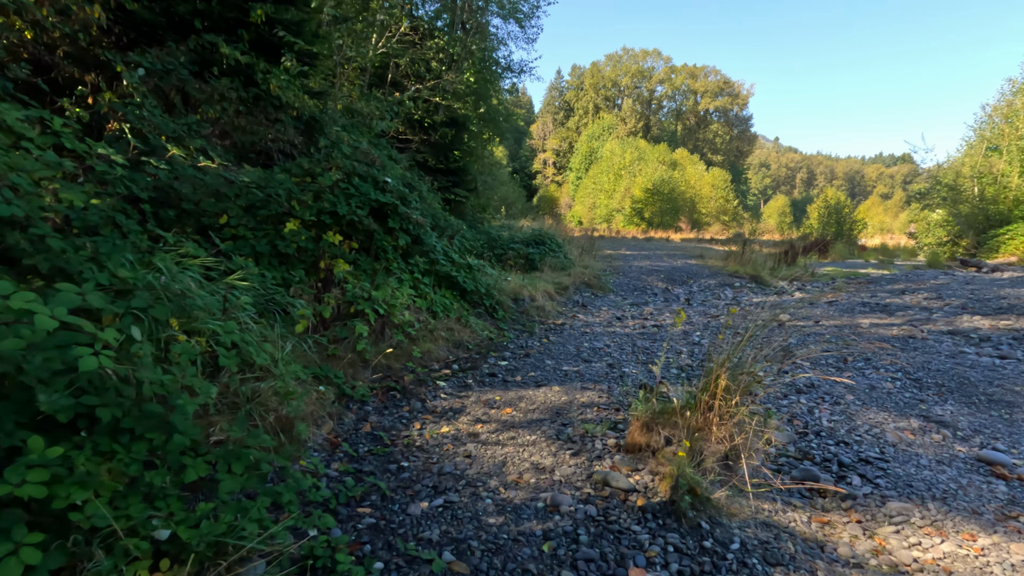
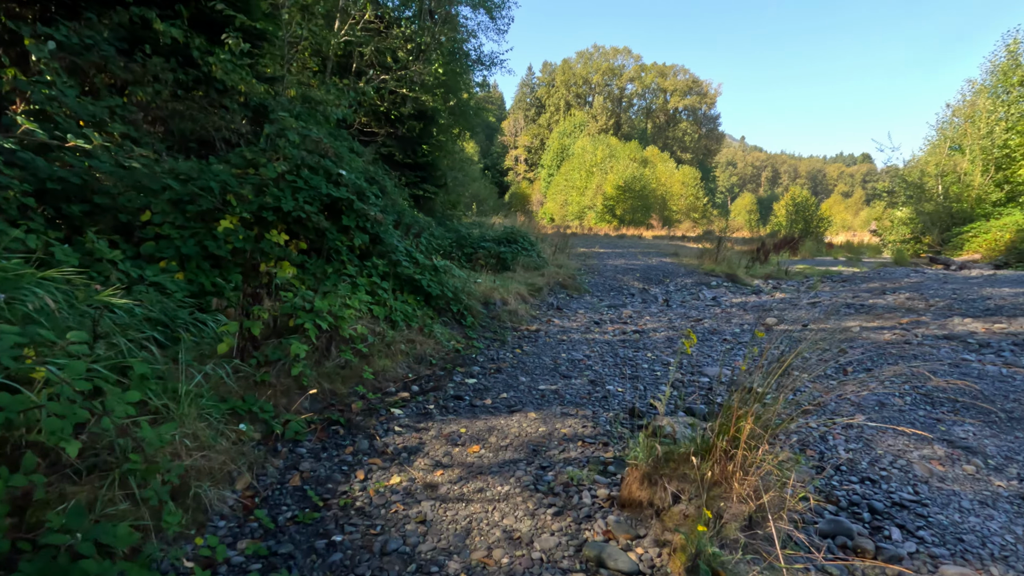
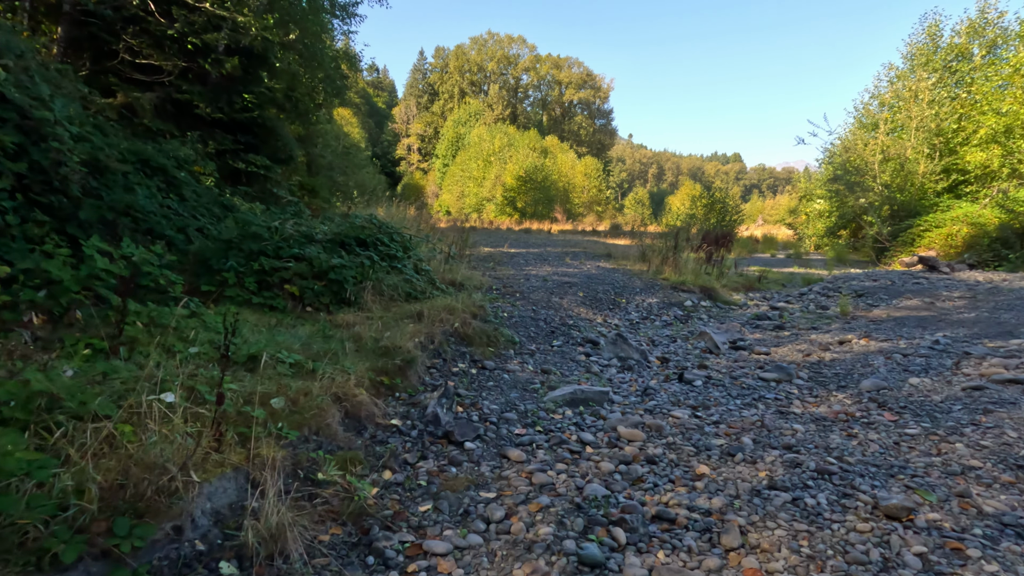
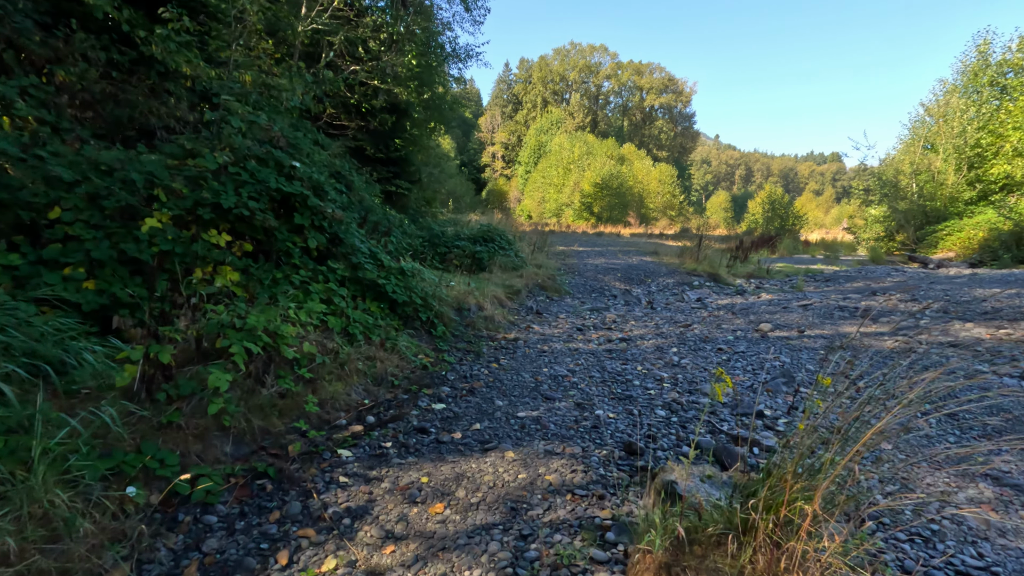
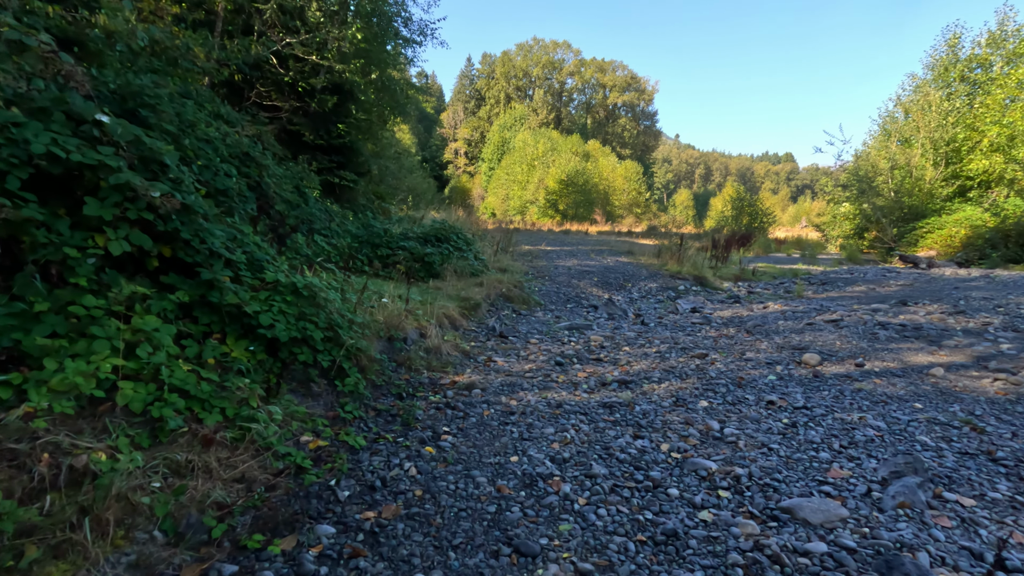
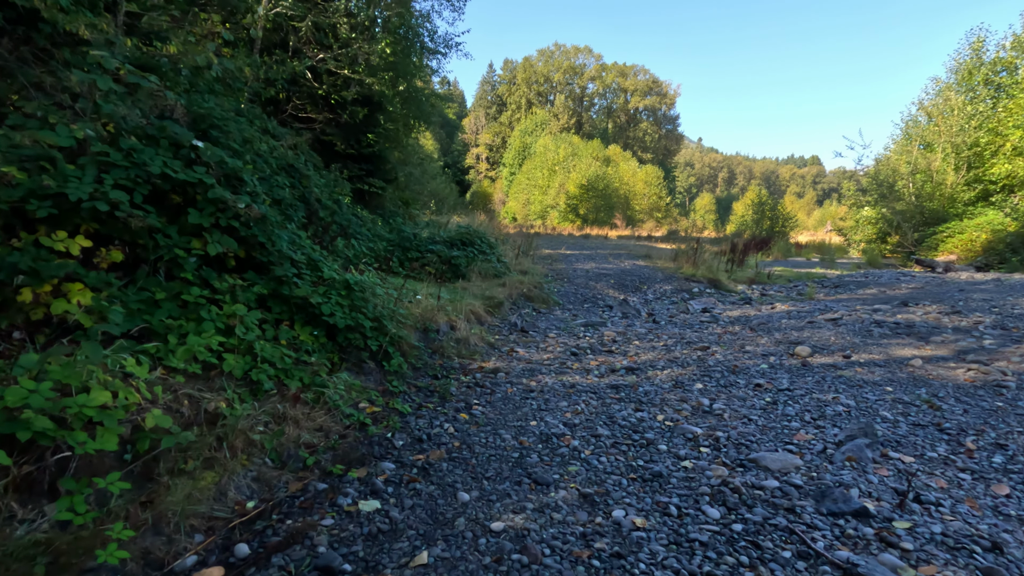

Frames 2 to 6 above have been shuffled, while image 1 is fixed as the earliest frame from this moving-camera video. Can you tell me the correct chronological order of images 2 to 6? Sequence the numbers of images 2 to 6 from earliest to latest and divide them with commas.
2, 4, 6, 5, 3
